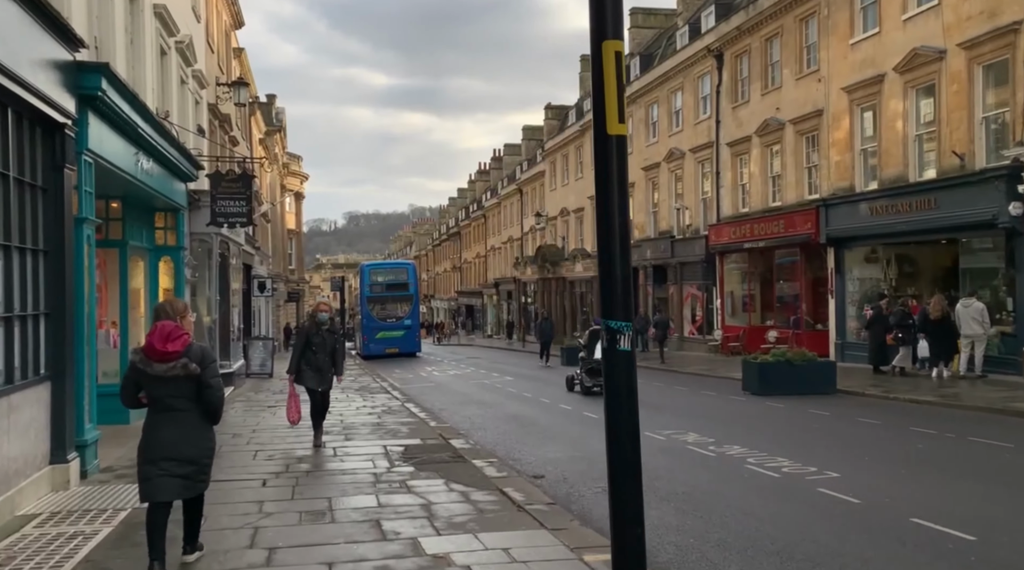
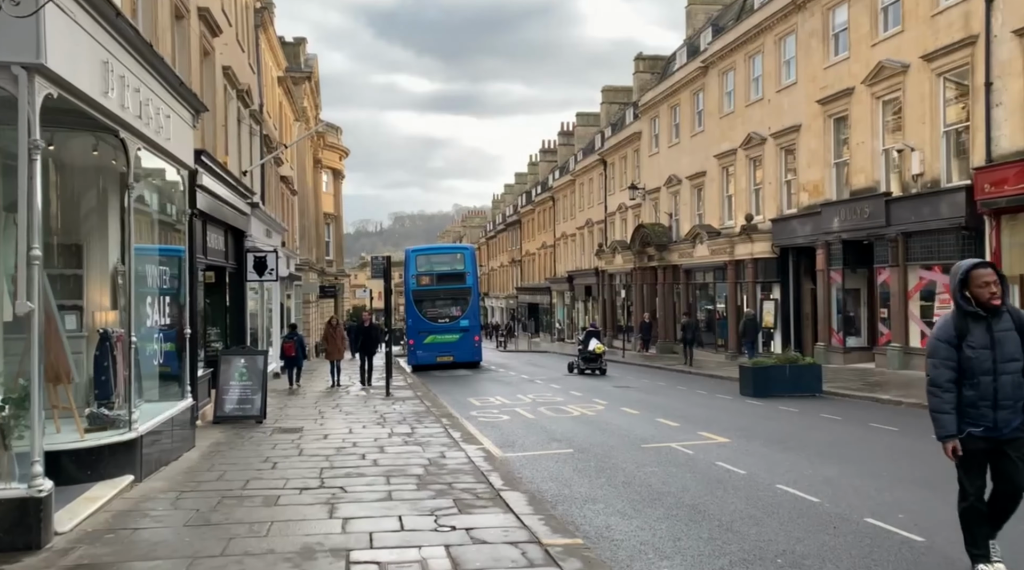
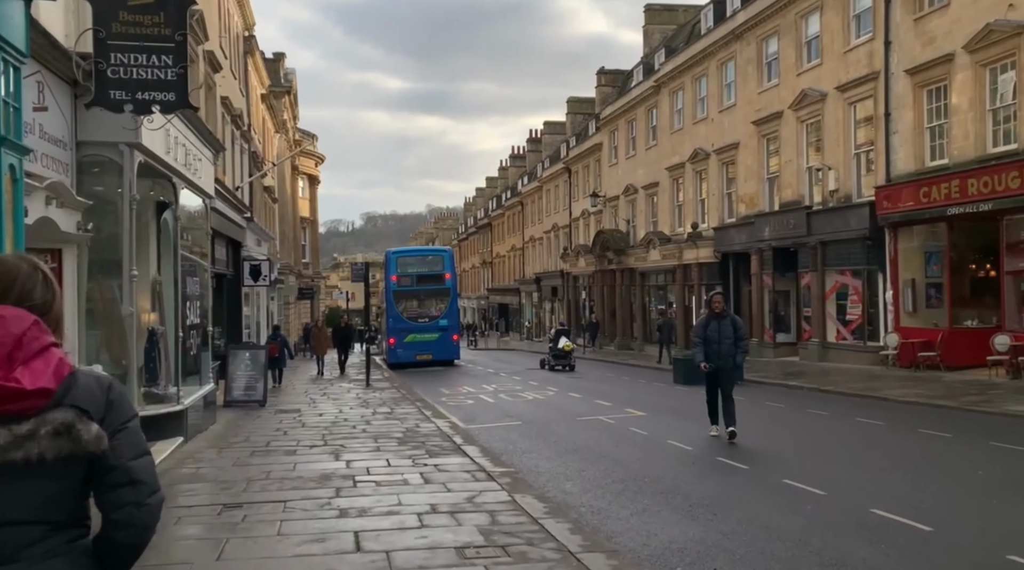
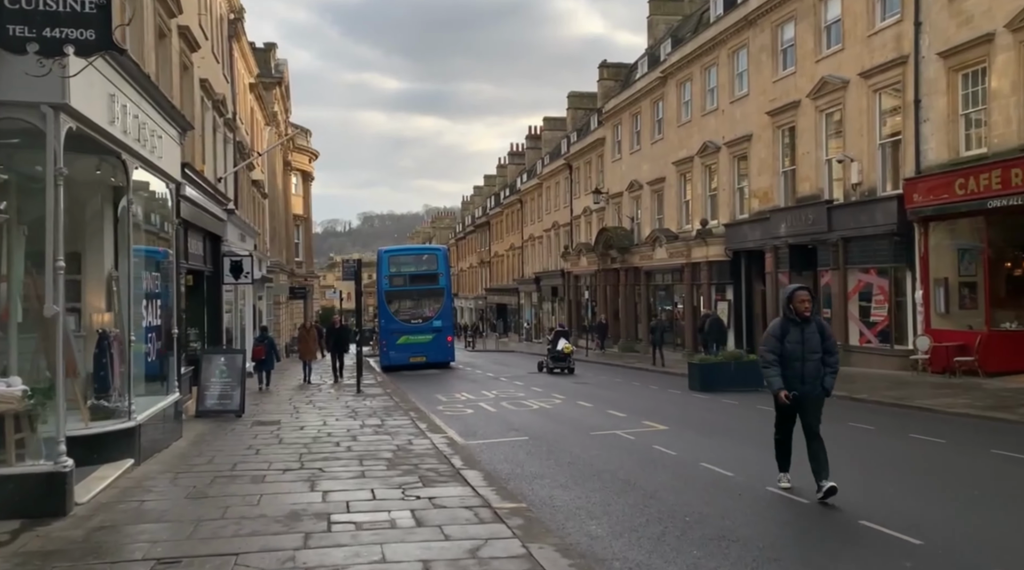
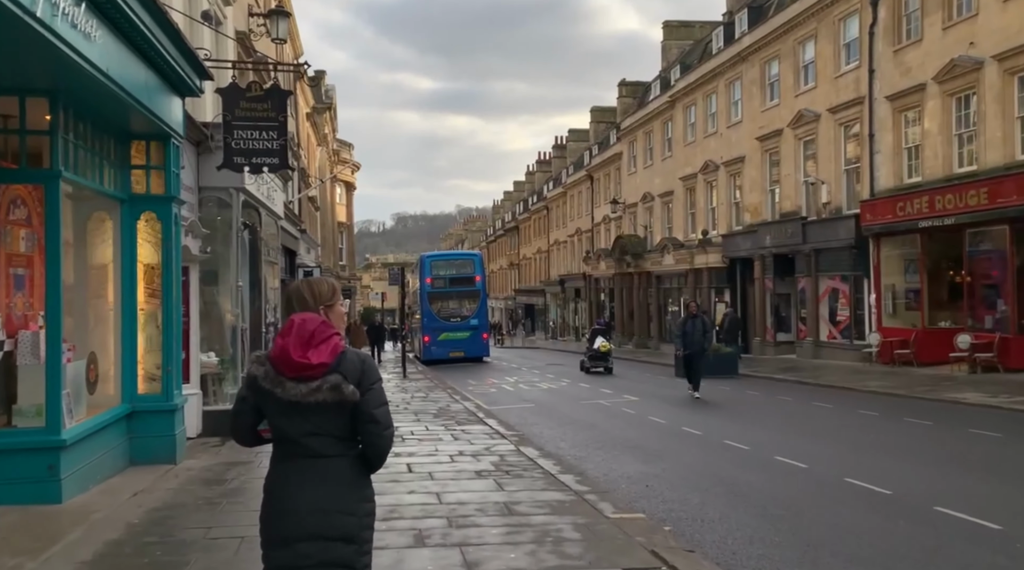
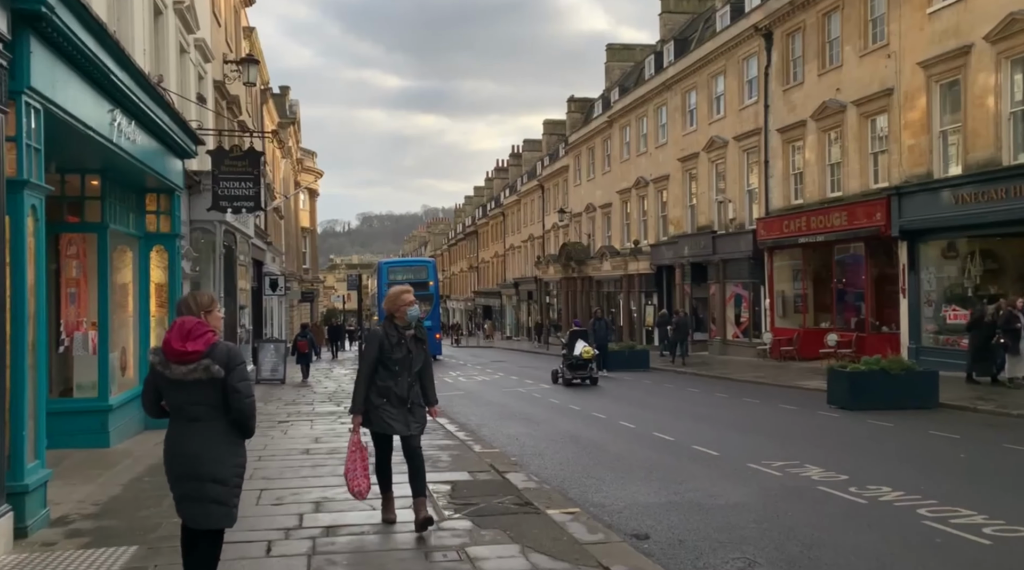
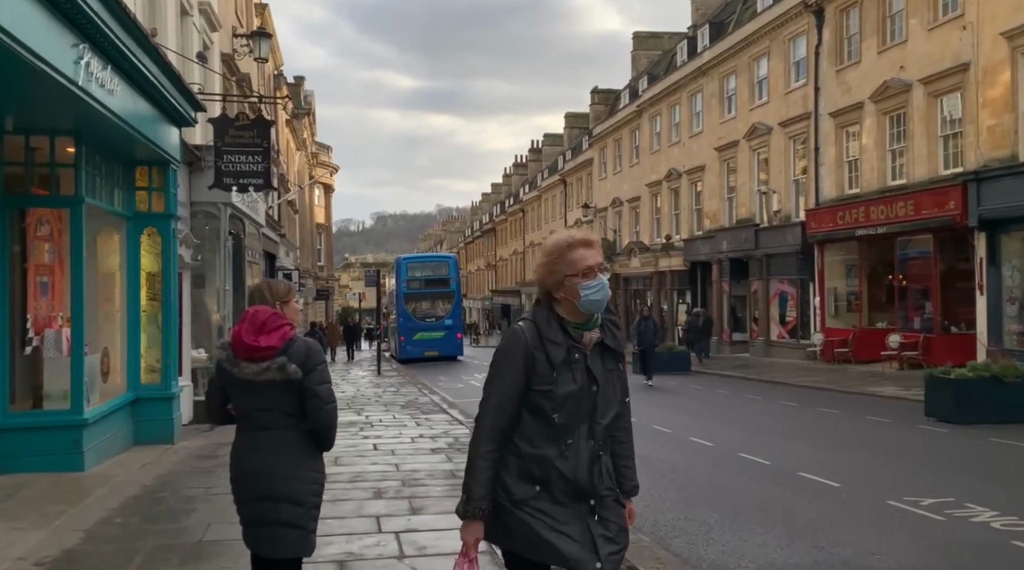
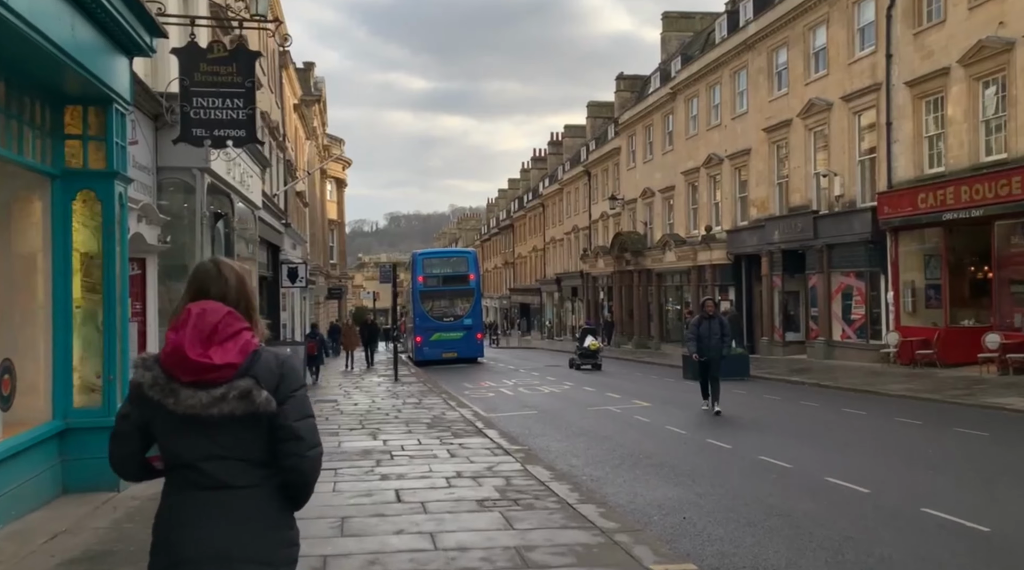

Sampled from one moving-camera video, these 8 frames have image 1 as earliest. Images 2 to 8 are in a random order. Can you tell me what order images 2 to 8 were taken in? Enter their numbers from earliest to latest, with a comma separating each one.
6, 7, 5, 8, 3, 4, 2
